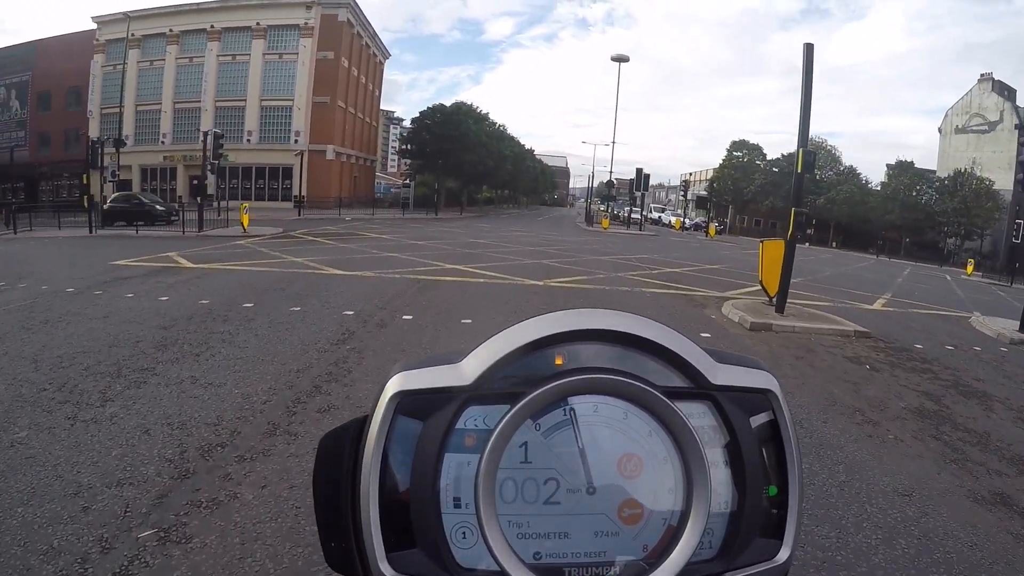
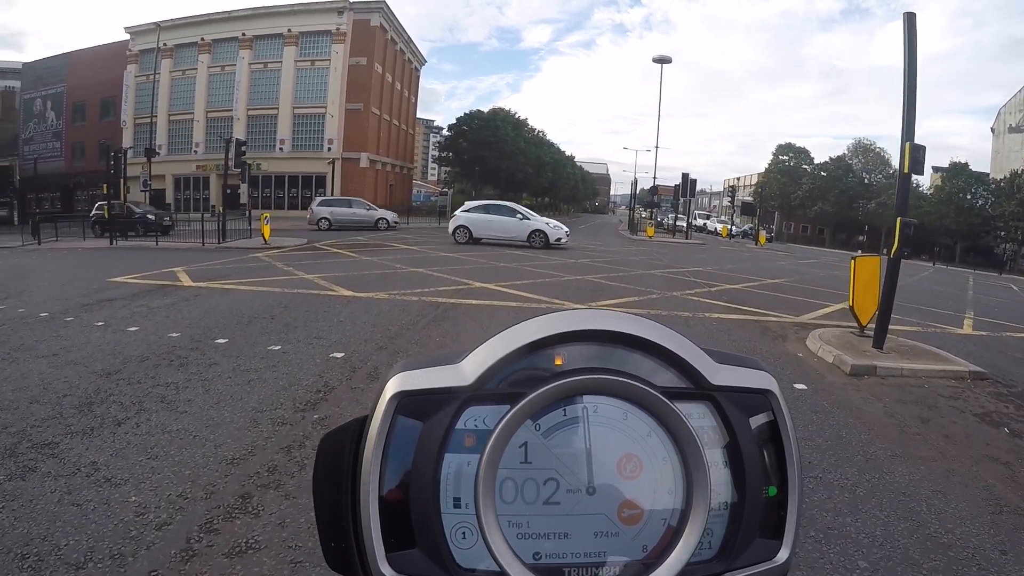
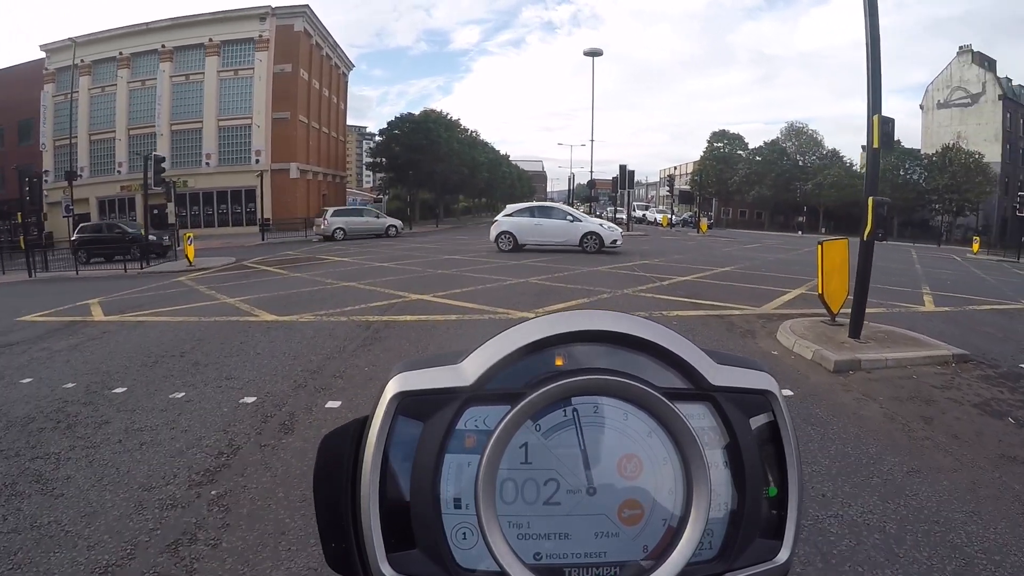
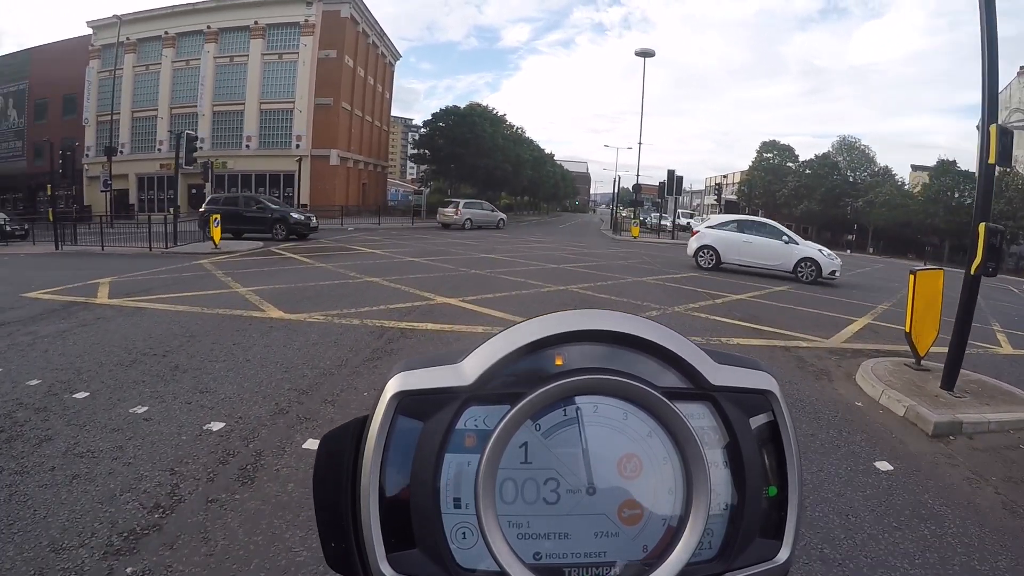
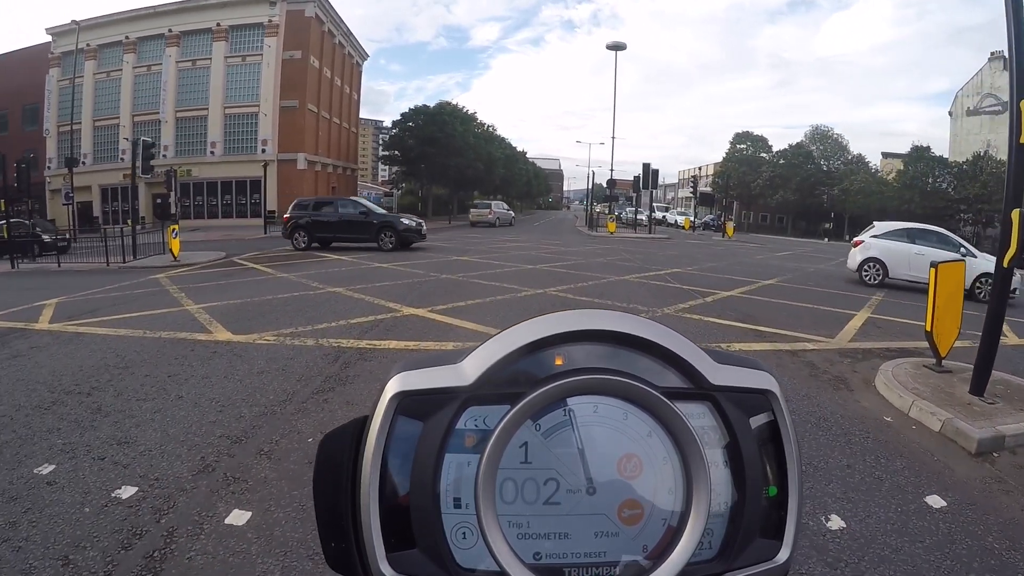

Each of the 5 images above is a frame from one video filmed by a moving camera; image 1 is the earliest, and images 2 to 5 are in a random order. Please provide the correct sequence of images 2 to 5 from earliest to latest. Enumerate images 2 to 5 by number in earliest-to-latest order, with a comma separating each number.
2, 3, 4, 5
